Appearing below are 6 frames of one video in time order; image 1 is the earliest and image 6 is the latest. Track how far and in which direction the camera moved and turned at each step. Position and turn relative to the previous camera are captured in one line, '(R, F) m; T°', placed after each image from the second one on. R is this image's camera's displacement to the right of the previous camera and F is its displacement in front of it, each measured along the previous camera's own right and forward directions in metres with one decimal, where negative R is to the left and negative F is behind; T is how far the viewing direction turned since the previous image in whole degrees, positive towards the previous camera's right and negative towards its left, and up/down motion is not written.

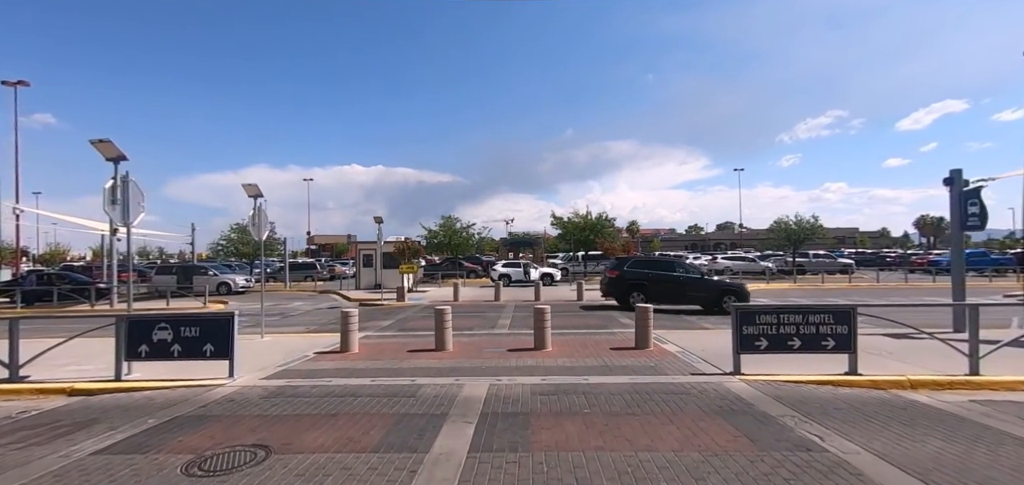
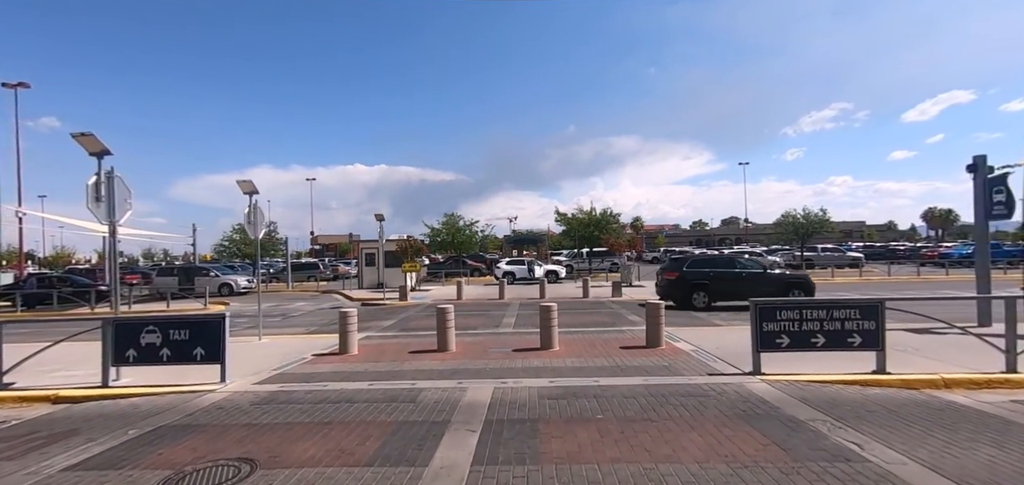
(0.0, +0.4) m; 0°
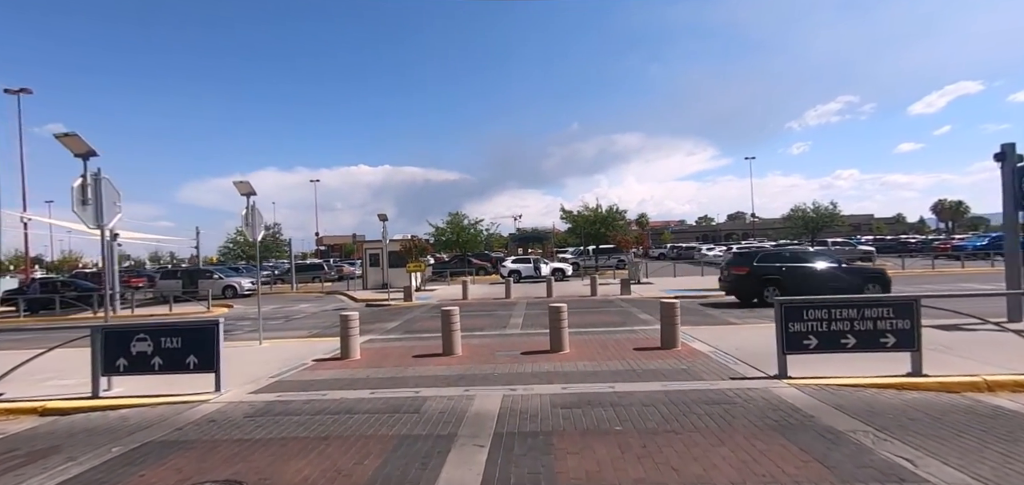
(0.0, +0.4) m; -1°
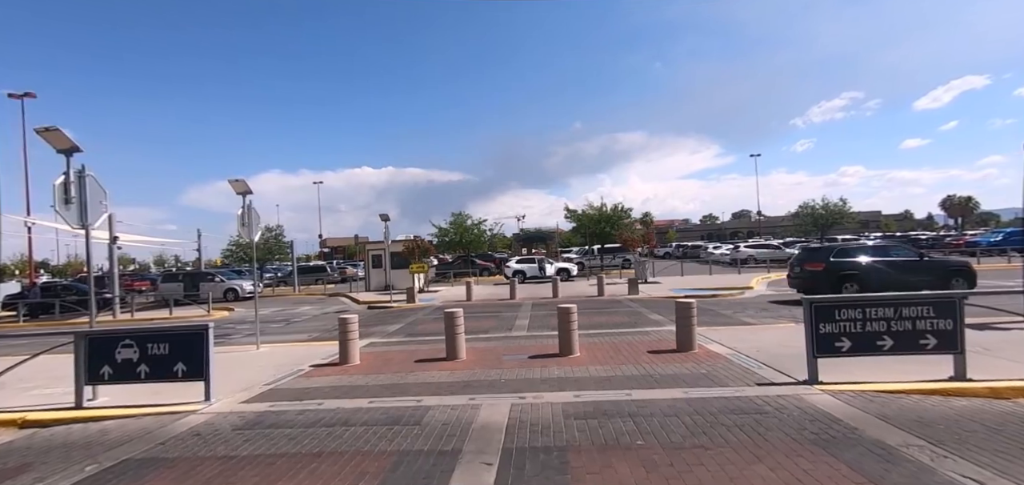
(0.0, +0.5) m; 0°
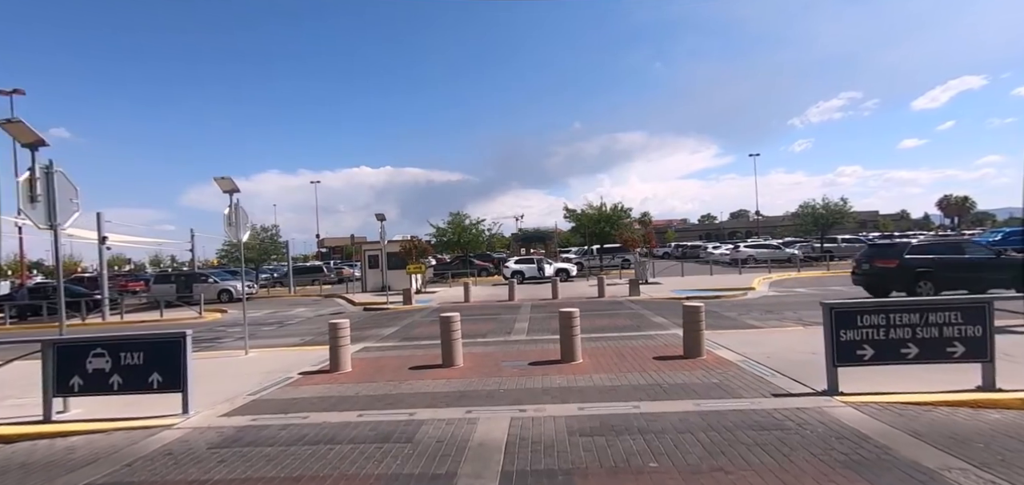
(0.0, +0.4) m; 0°
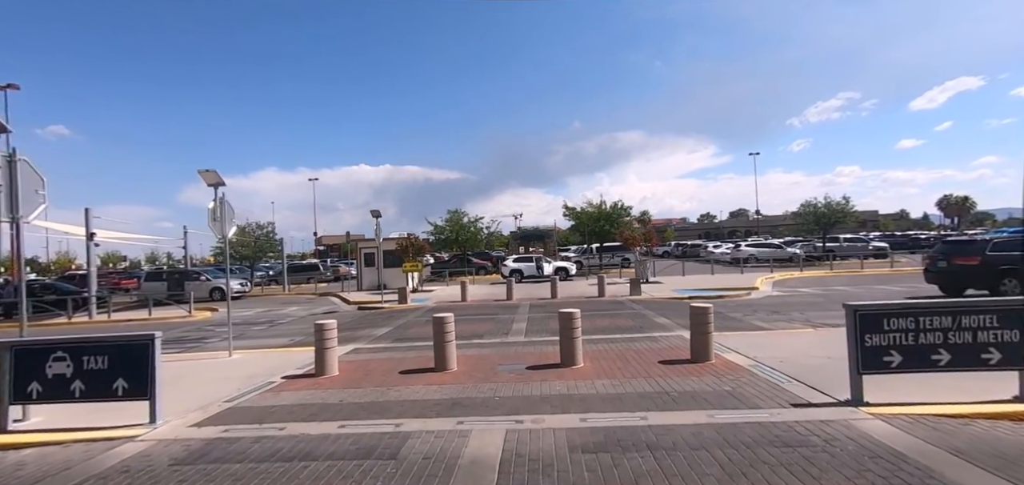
(0.0, +0.5) m; 0°
